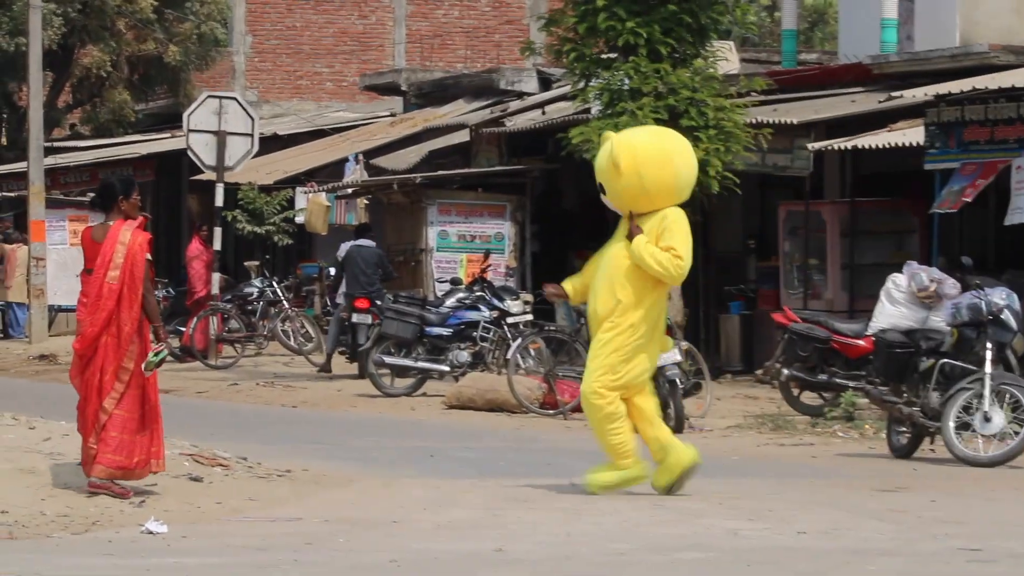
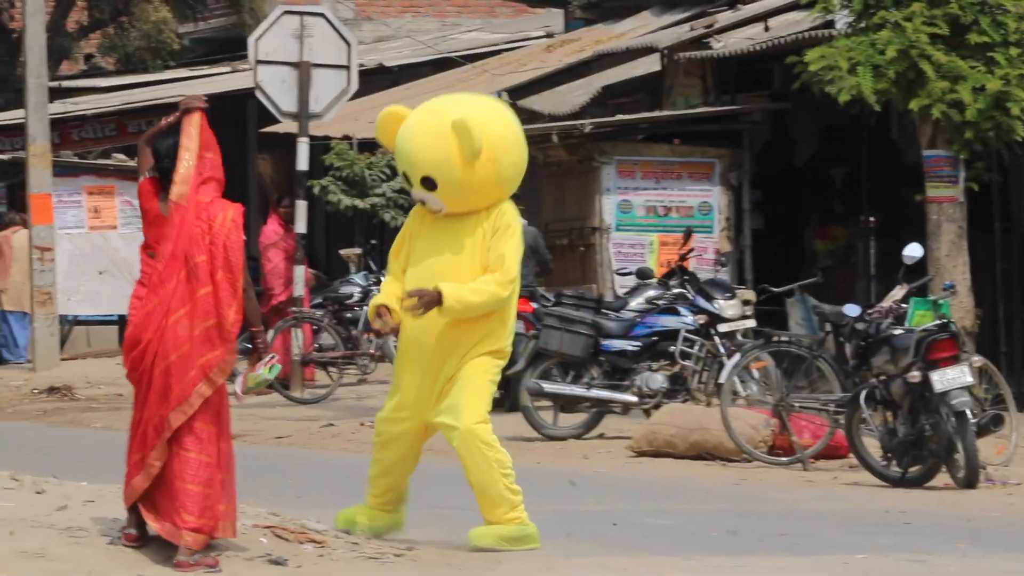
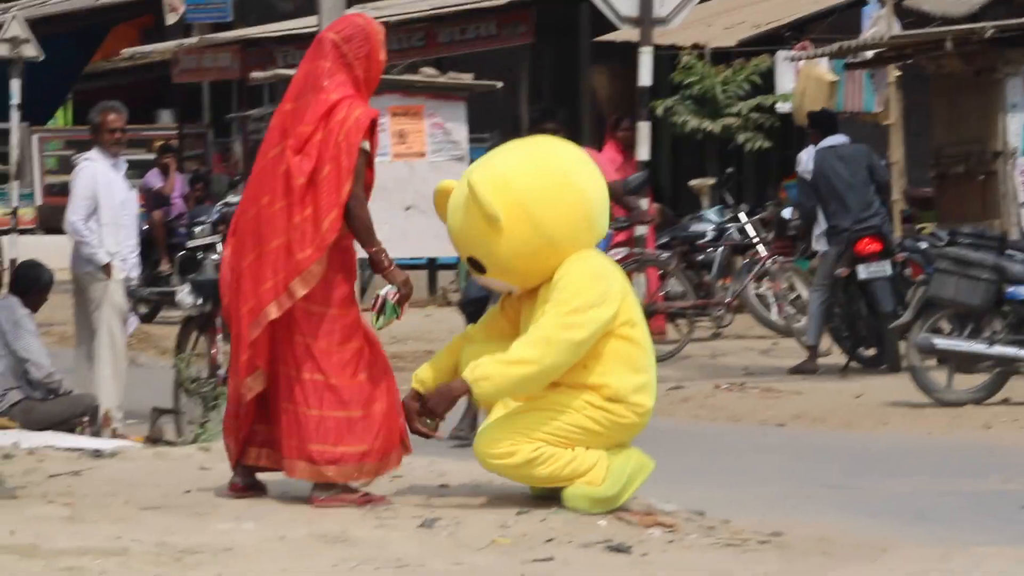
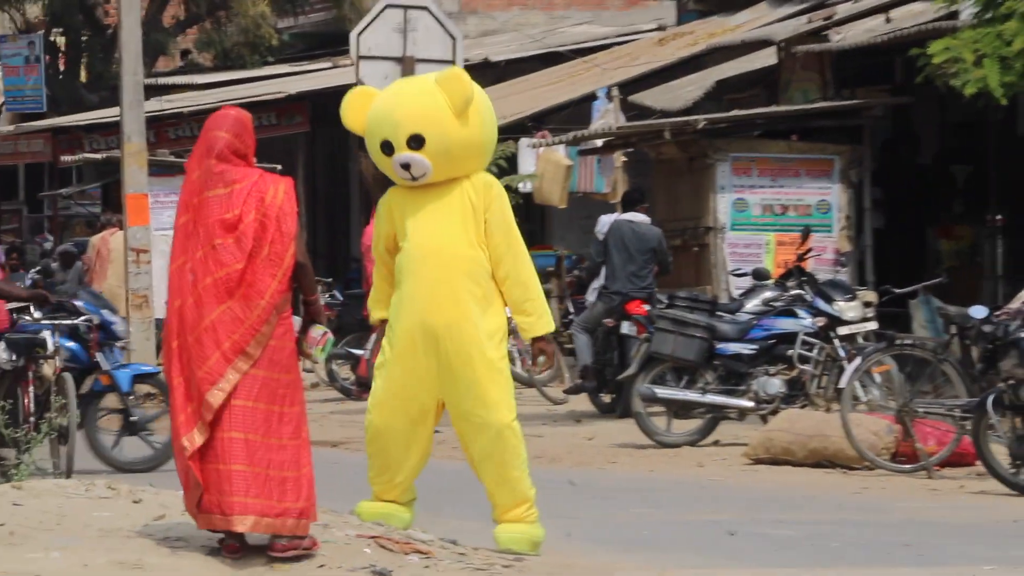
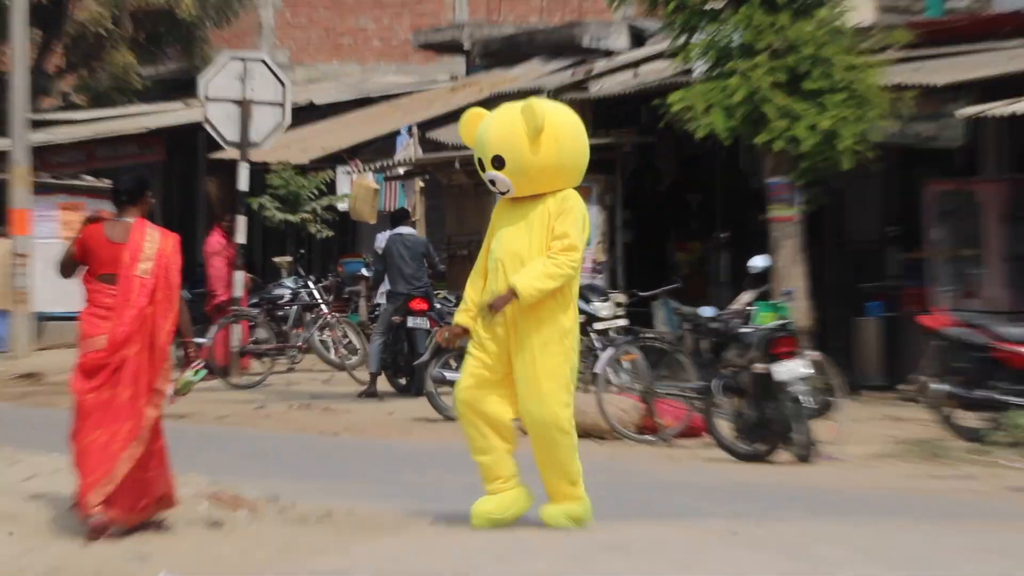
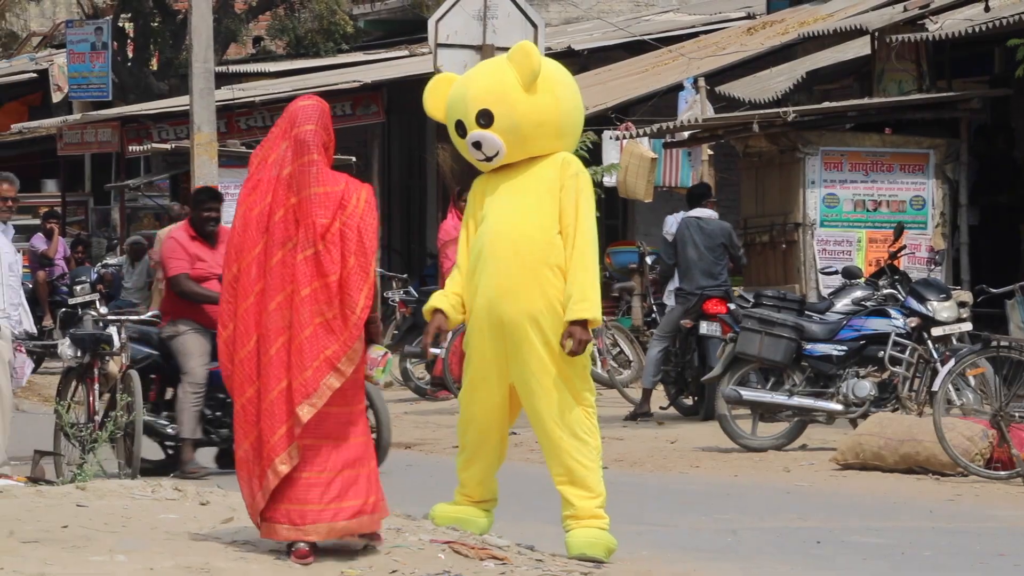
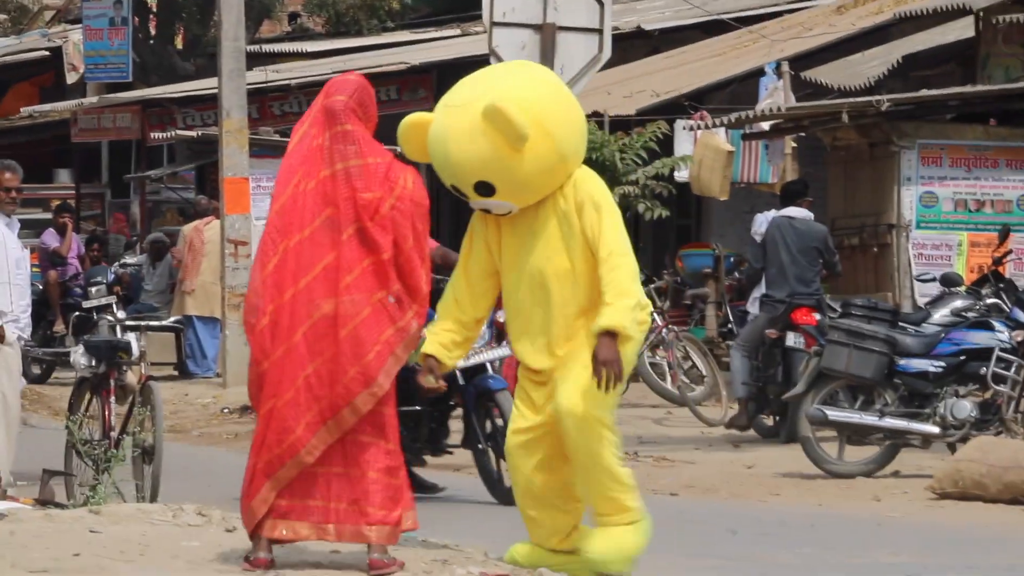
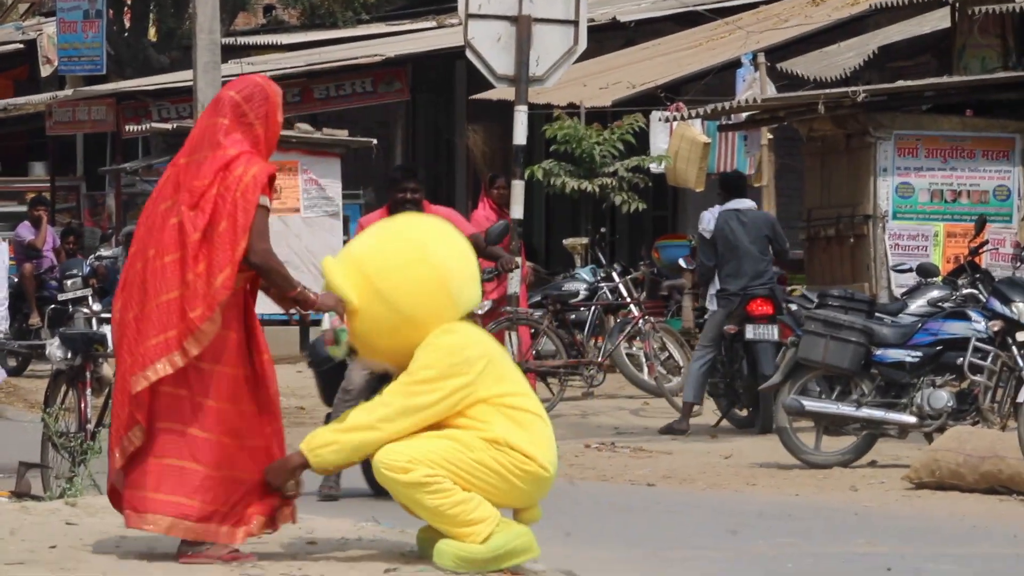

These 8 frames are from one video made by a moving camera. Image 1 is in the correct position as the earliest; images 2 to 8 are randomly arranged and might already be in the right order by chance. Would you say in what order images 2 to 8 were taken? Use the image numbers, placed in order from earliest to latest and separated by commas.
5, 2, 4, 6, 7, 8, 3
